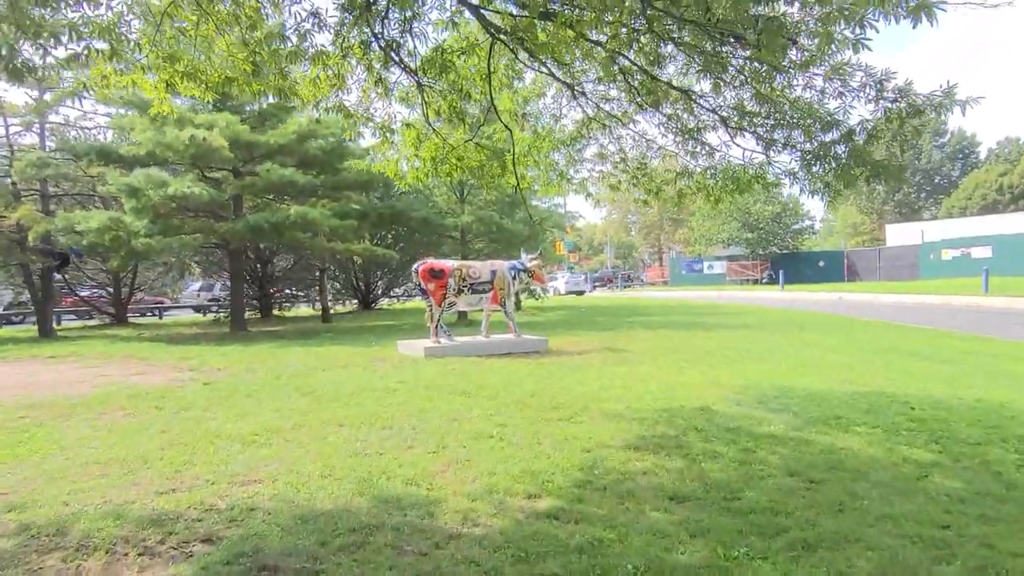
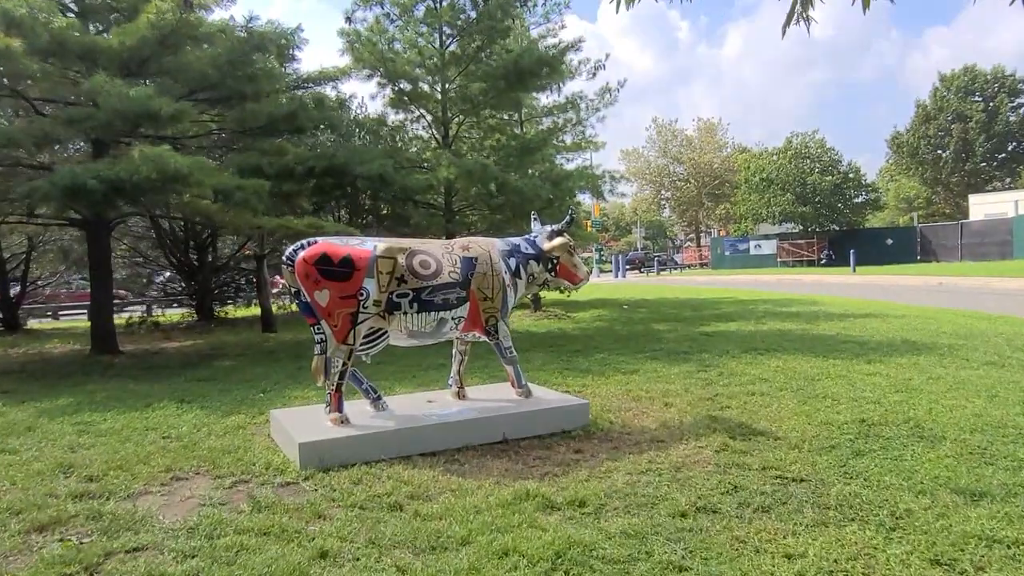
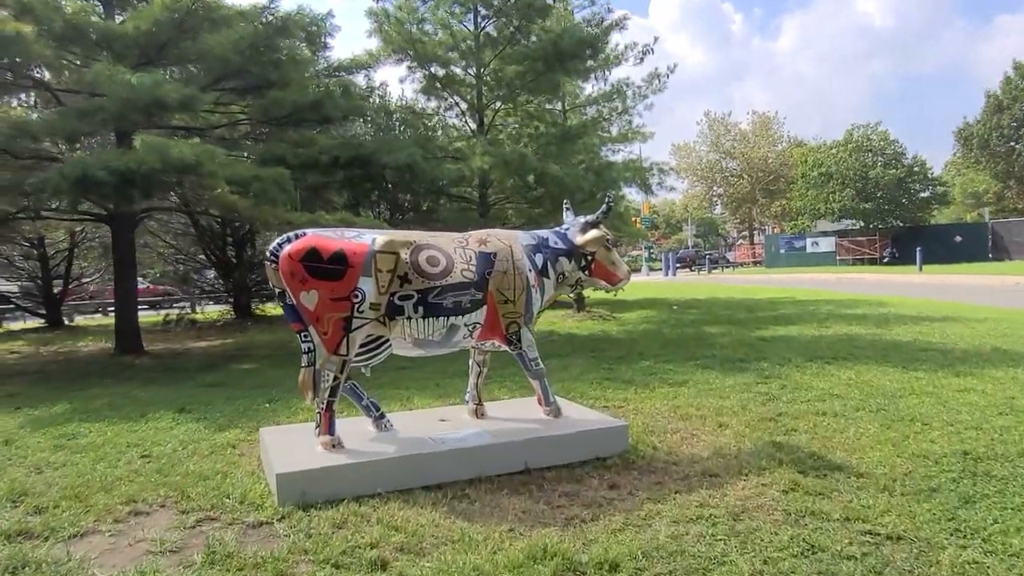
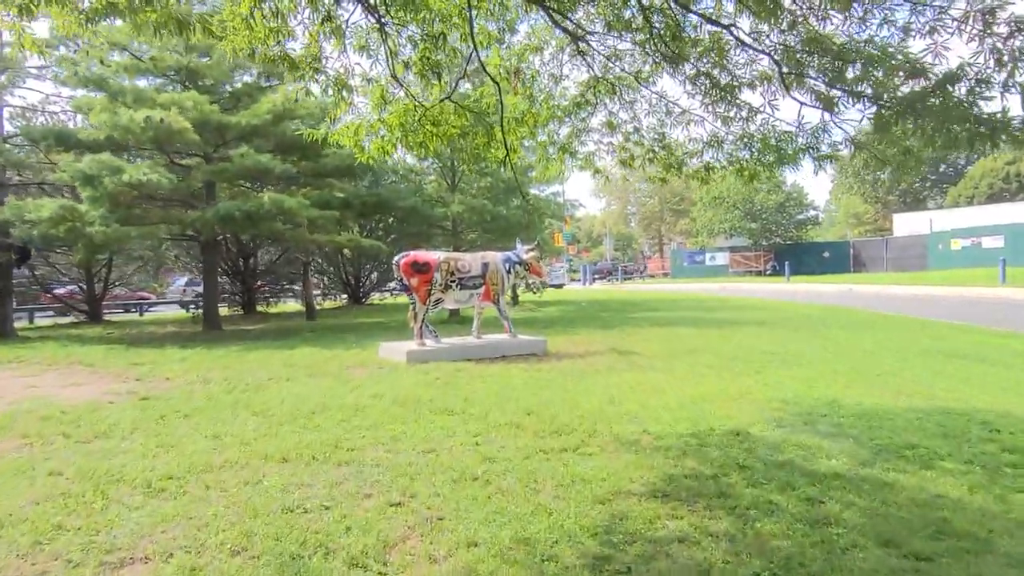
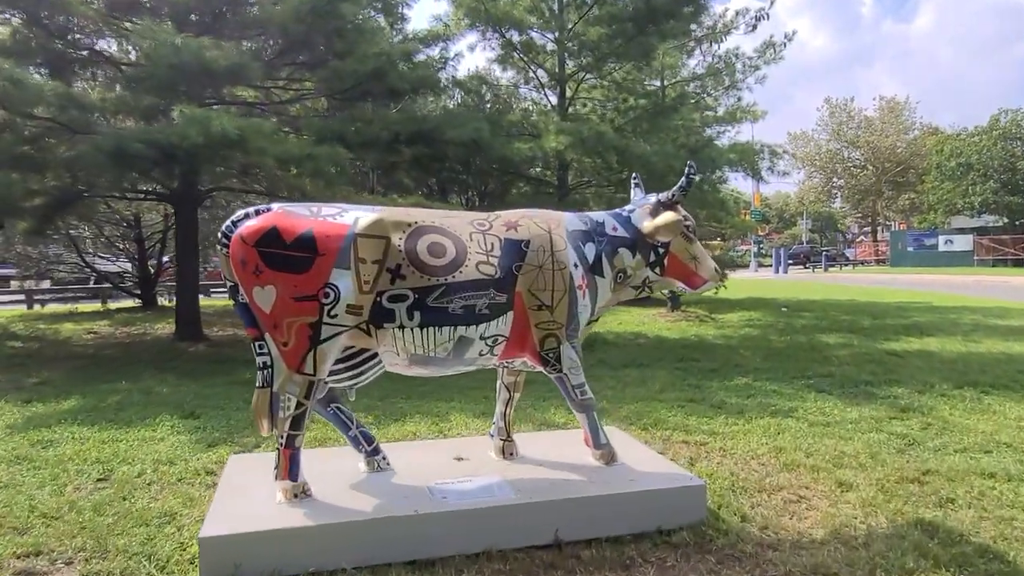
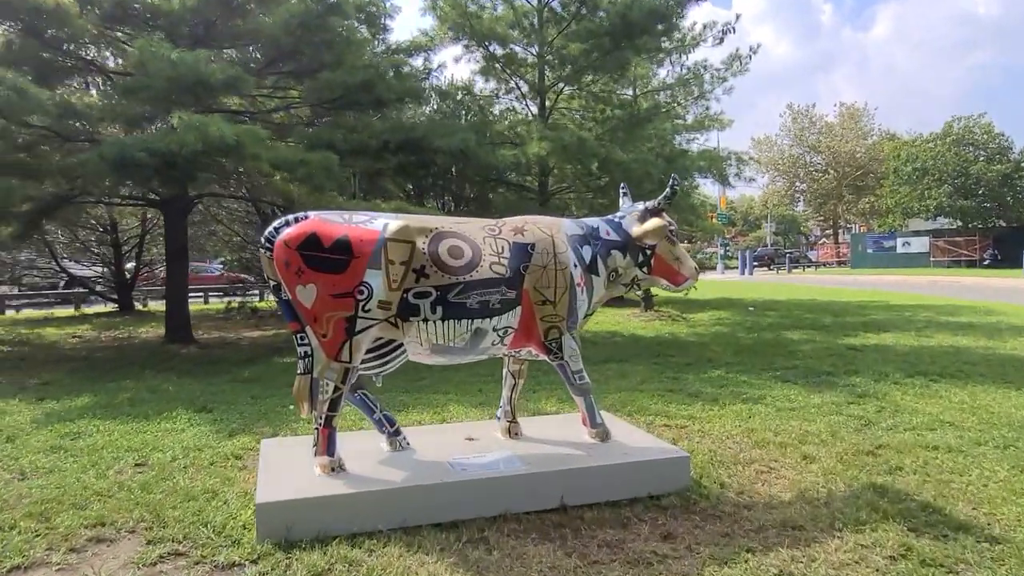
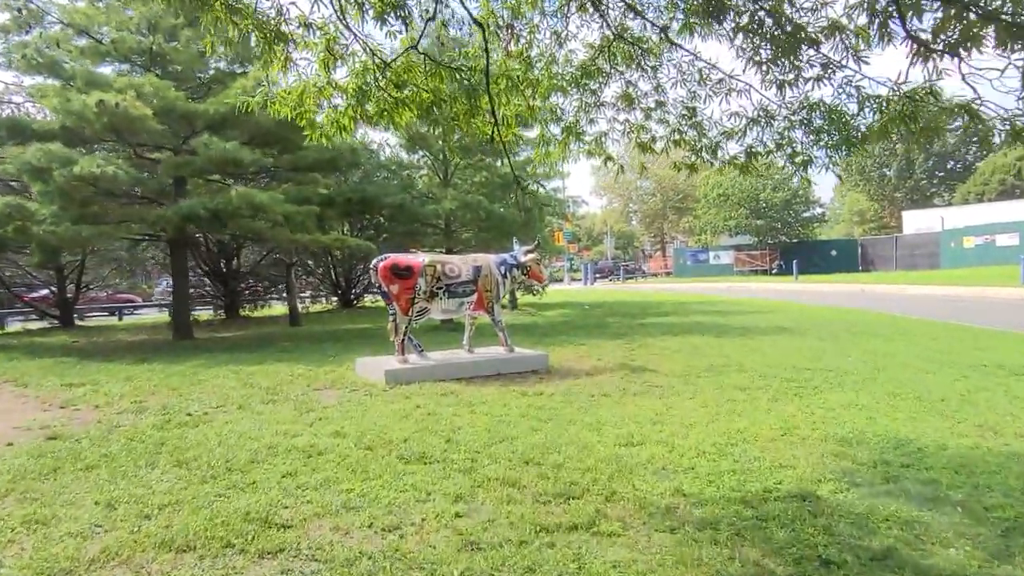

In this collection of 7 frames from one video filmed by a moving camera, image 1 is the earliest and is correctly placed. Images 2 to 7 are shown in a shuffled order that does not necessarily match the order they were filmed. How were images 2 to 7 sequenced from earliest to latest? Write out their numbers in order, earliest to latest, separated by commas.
4, 7, 2, 3, 6, 5
